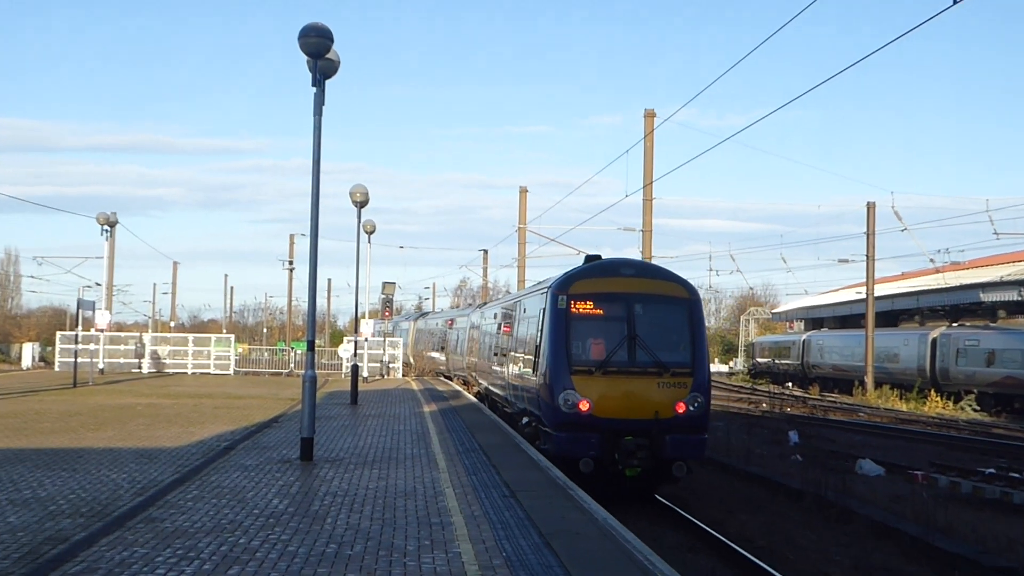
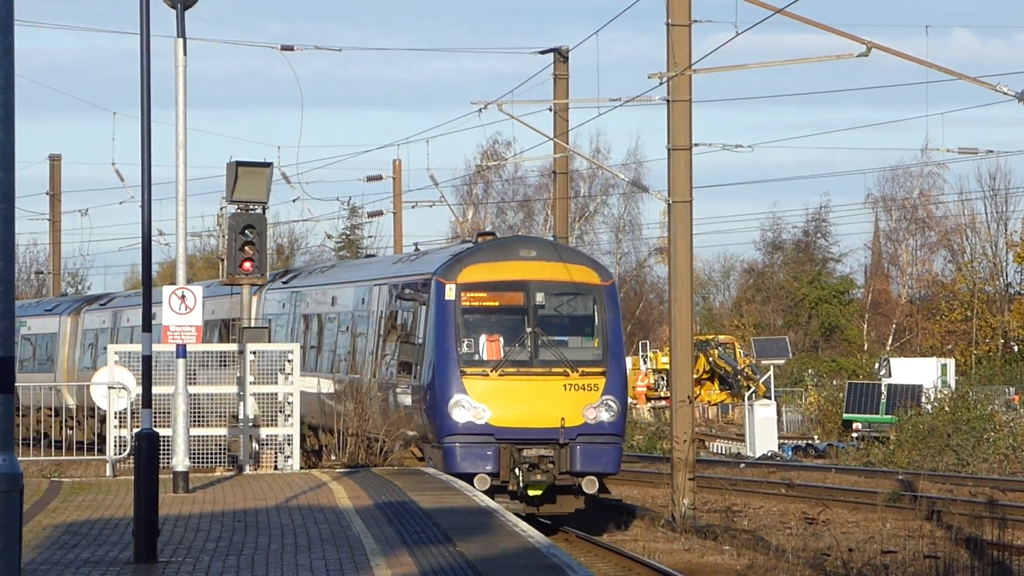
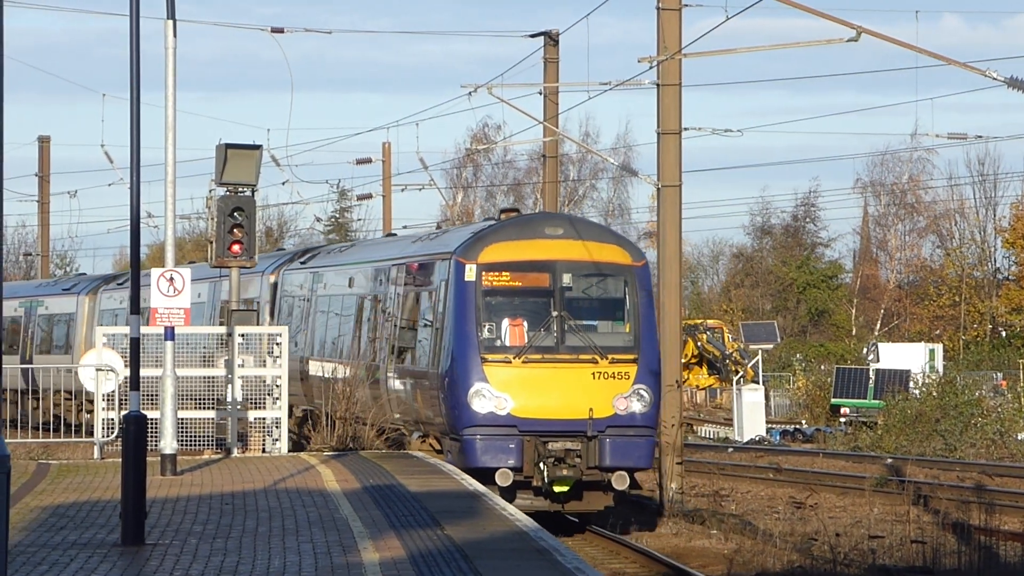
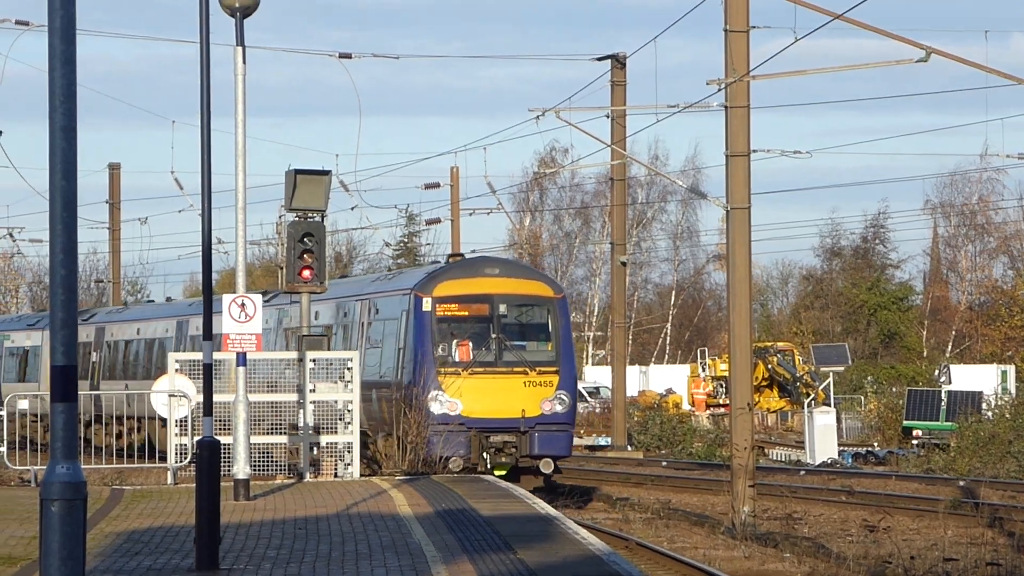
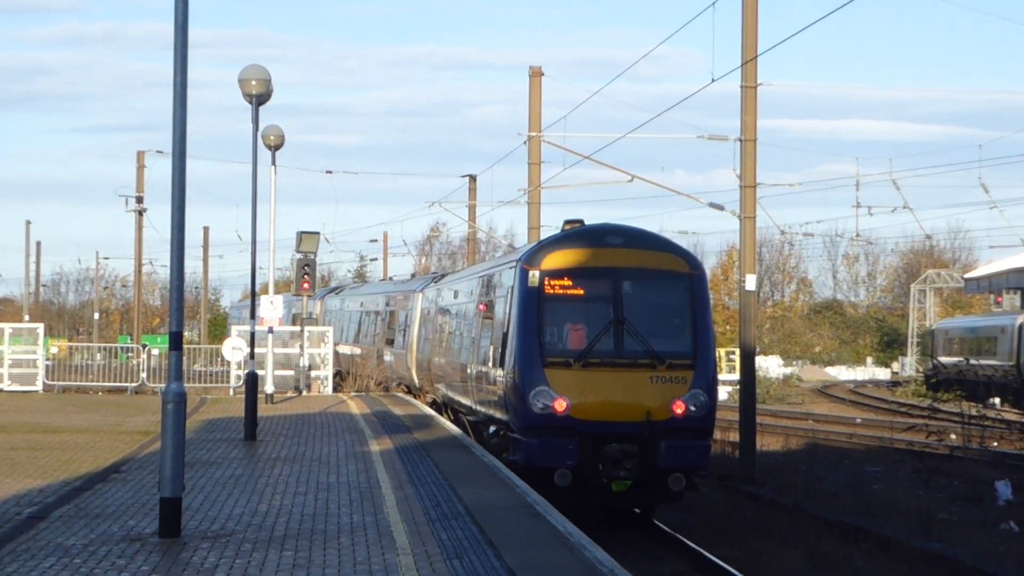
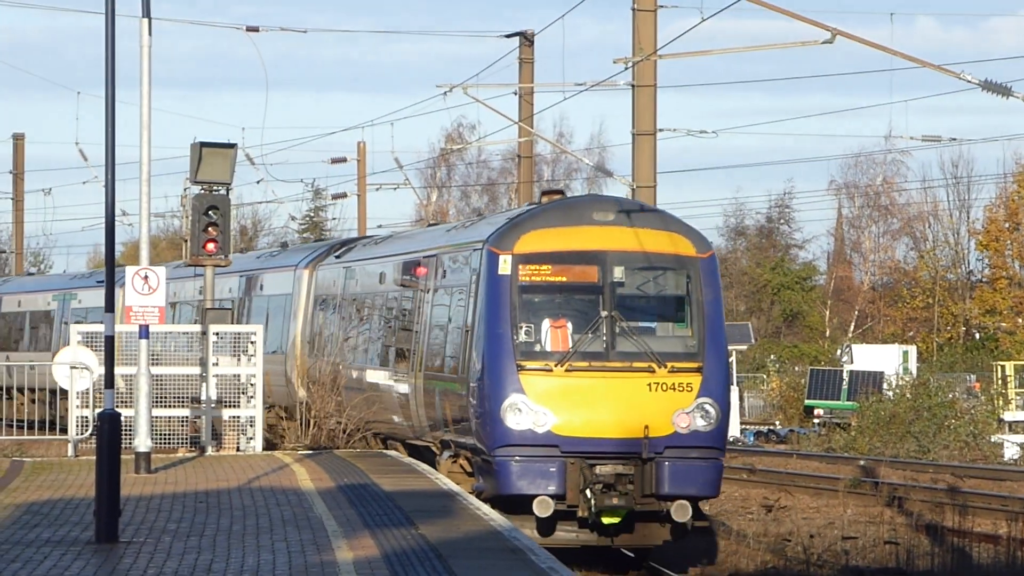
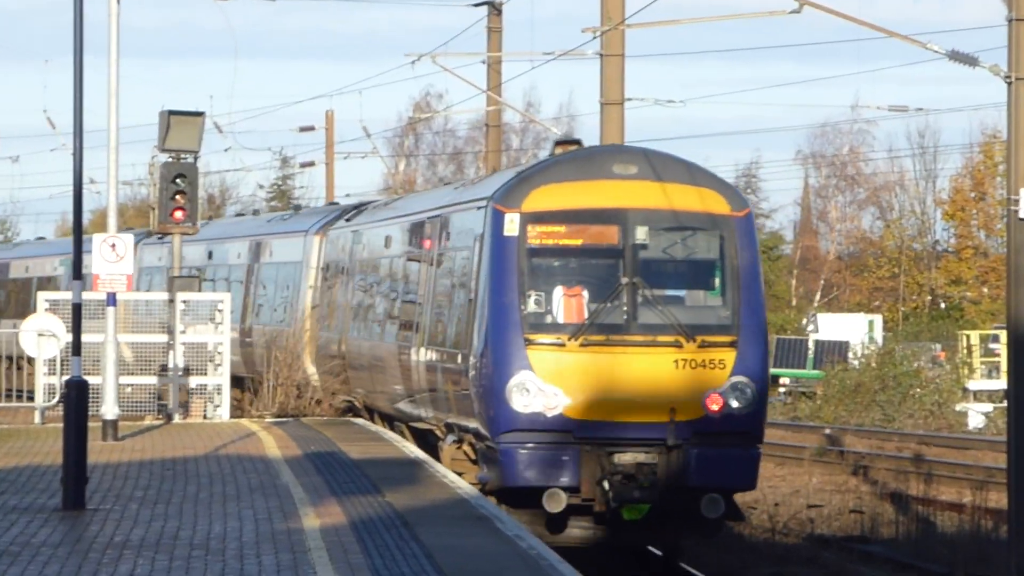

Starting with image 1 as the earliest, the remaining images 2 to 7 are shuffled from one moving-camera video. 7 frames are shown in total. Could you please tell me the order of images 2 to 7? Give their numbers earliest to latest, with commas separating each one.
5, 7, 6, 3, 2, 4
